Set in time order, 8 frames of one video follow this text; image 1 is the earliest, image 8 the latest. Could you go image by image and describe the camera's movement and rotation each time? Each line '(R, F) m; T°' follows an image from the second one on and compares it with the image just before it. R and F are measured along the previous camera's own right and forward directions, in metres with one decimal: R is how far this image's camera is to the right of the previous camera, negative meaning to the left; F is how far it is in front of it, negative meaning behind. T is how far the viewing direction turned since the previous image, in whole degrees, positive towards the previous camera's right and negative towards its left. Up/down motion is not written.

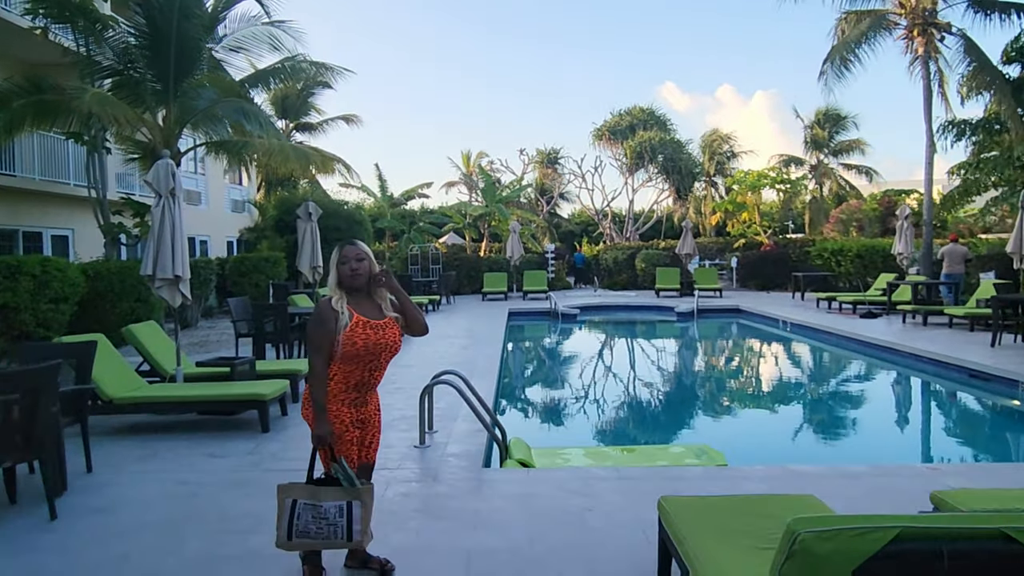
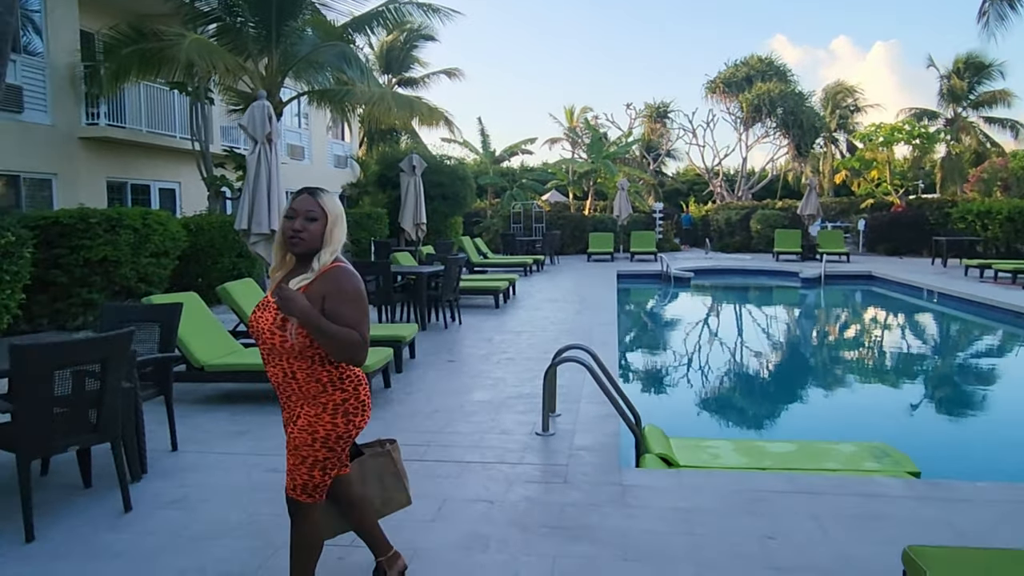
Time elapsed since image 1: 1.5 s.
(-0.3, +0.9) m; -7°
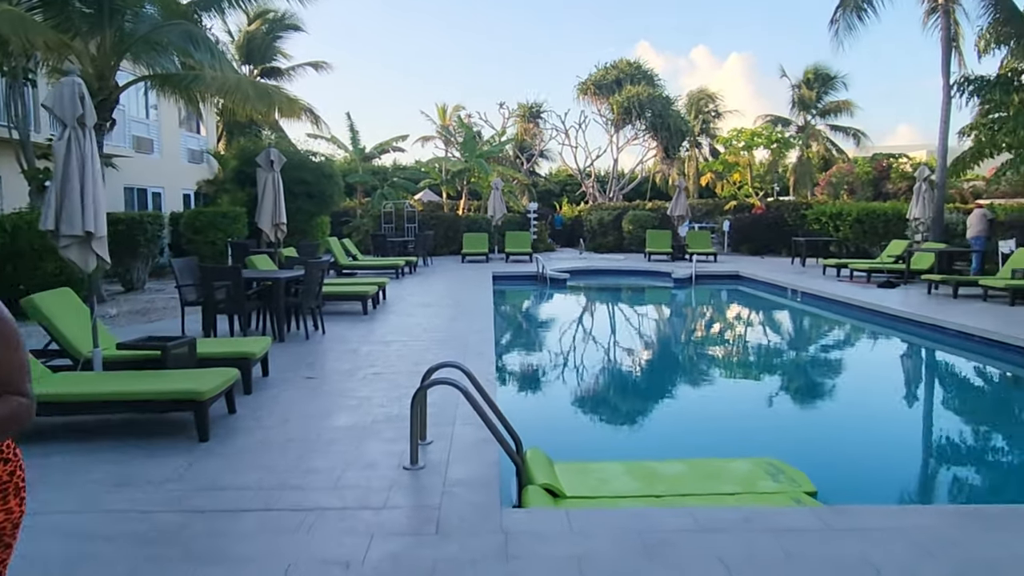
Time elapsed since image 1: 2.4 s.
(+0.1, +0.6) m; +9°
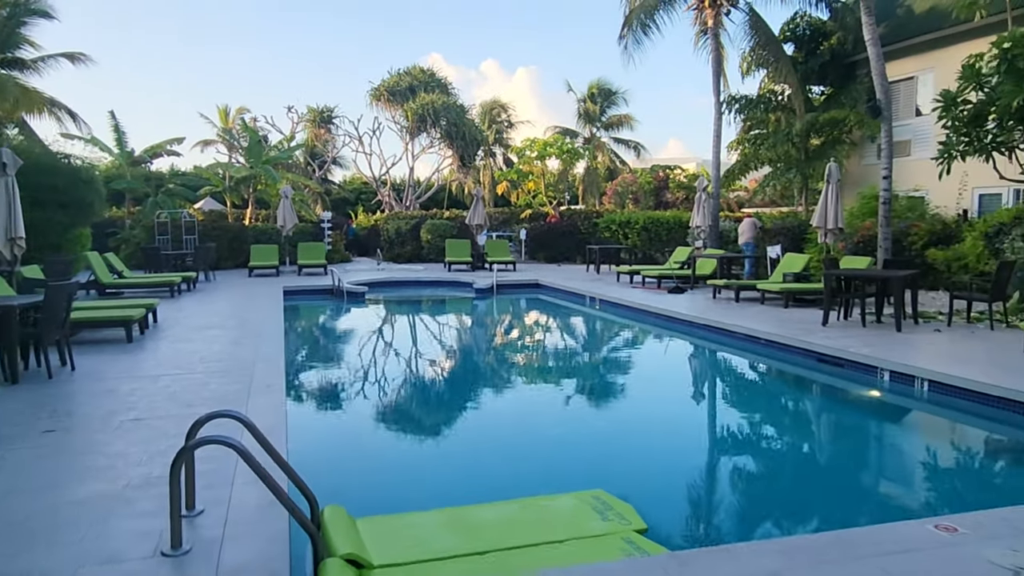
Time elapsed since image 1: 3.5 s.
(0.0, +0.6) m; +15°
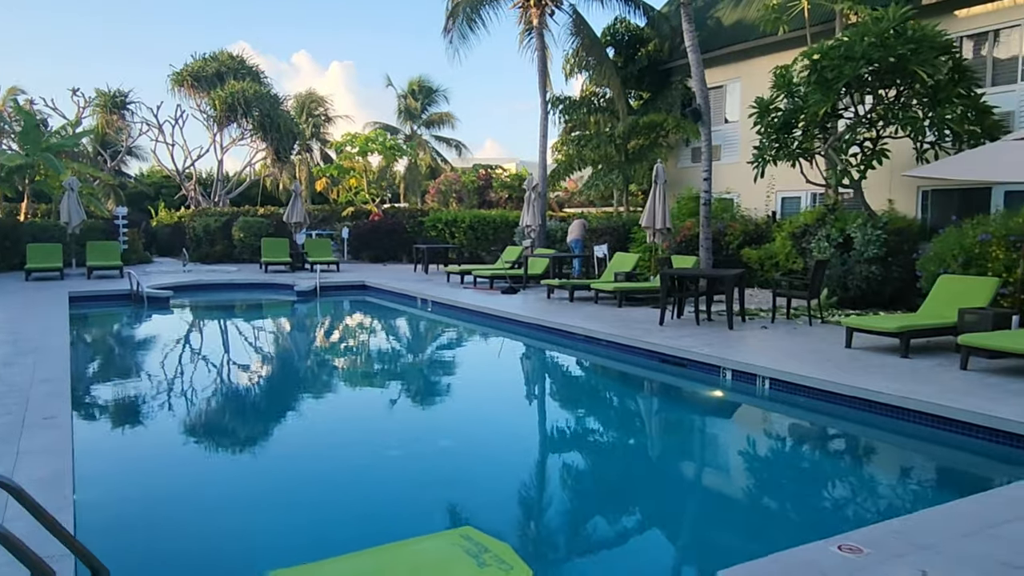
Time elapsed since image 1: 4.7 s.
(-0.2, +0.6) m; +13°
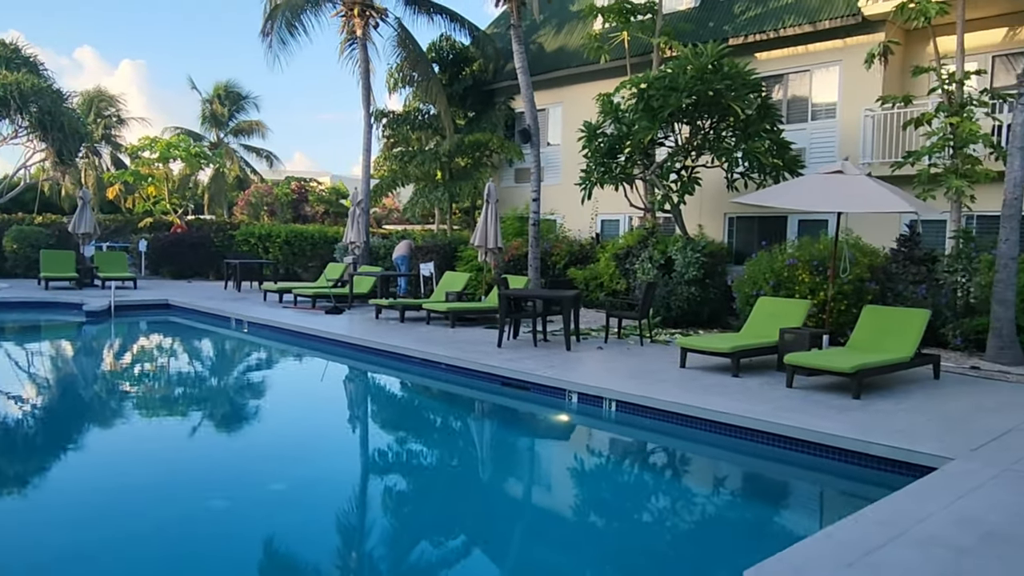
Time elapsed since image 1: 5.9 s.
(-0.3, +0.4) m; +14°
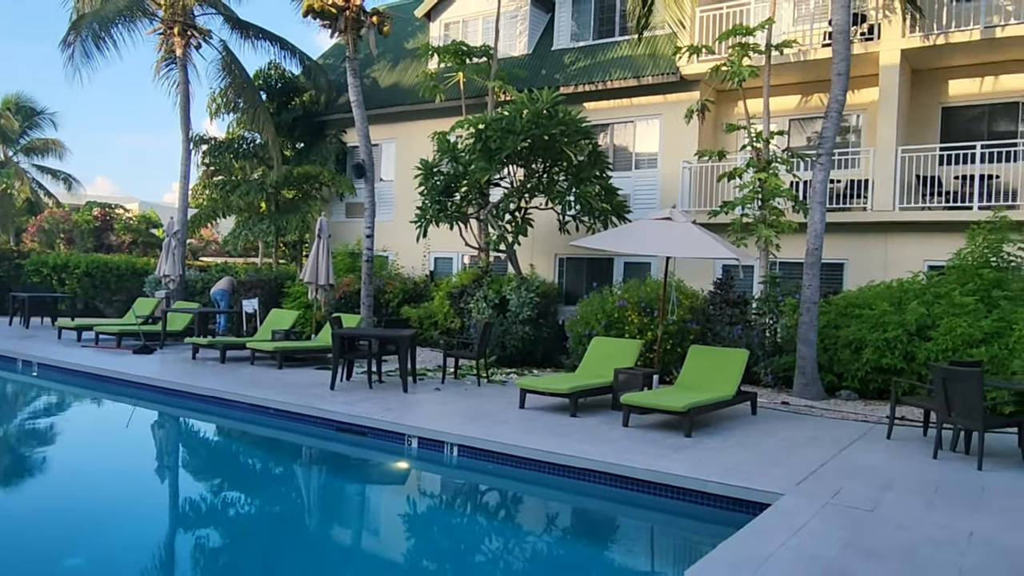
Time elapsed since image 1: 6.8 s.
(-0.1, +0.2) m; +13°
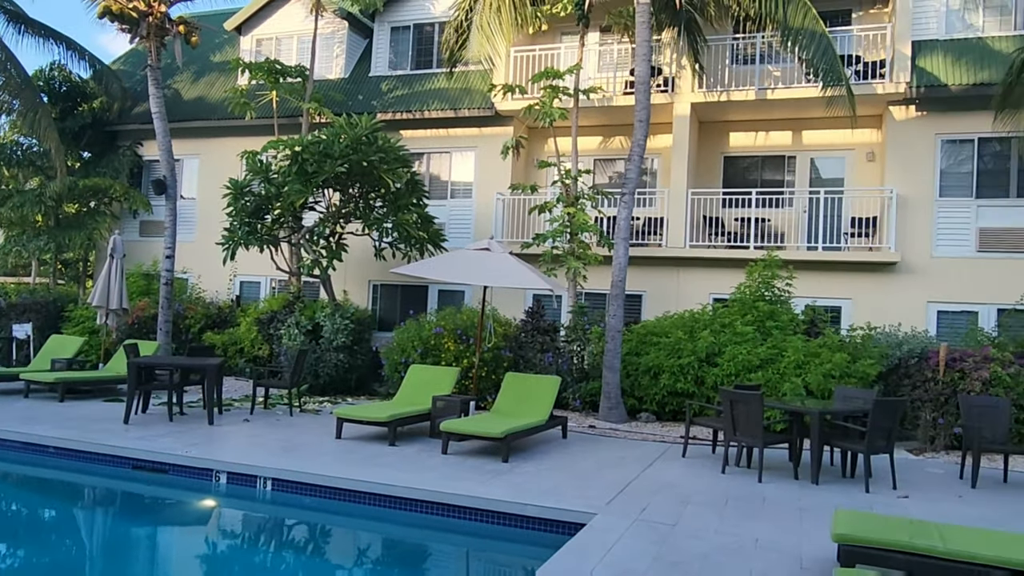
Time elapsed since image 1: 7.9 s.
(-0.1, -0.1) m; +14°
